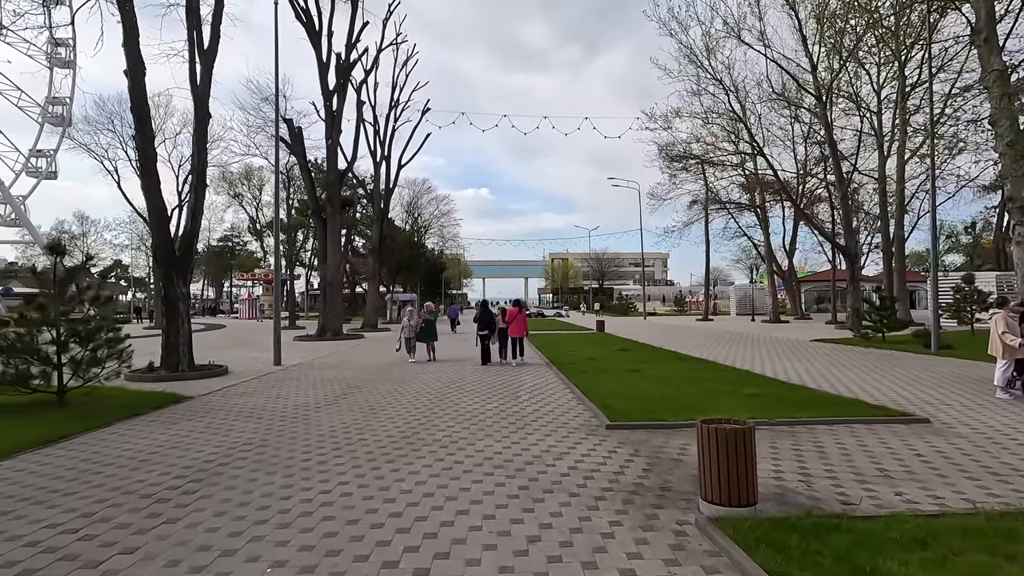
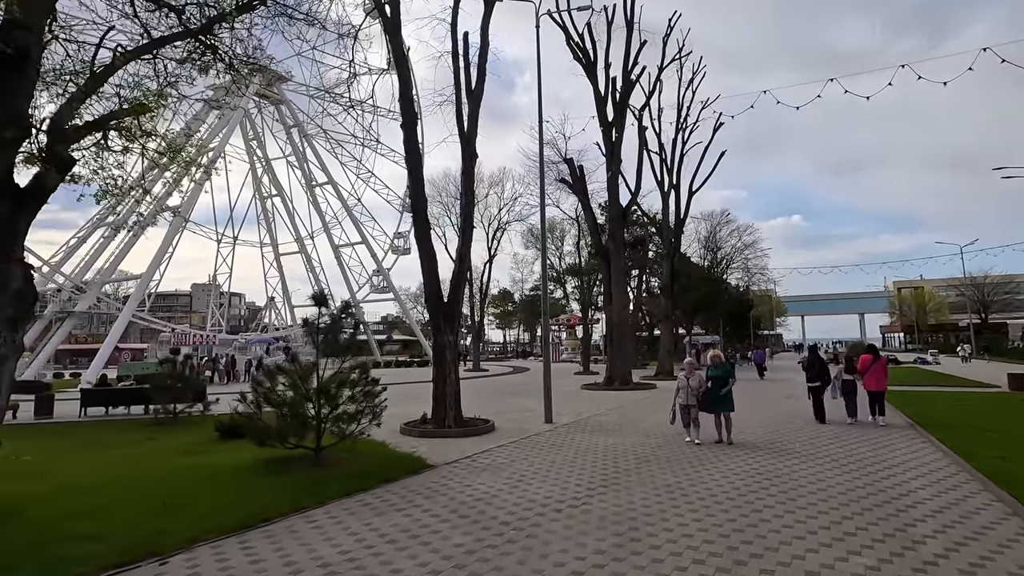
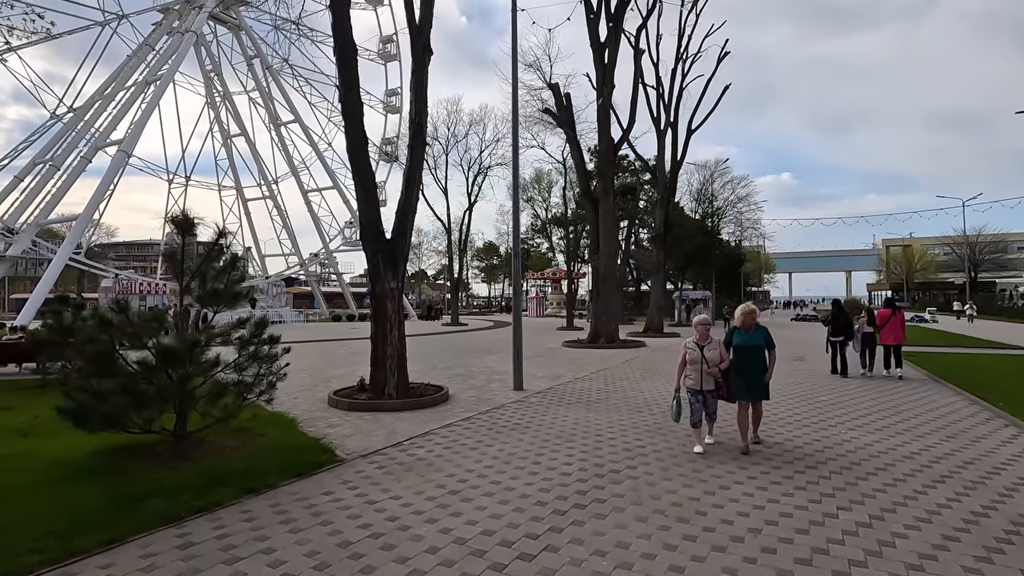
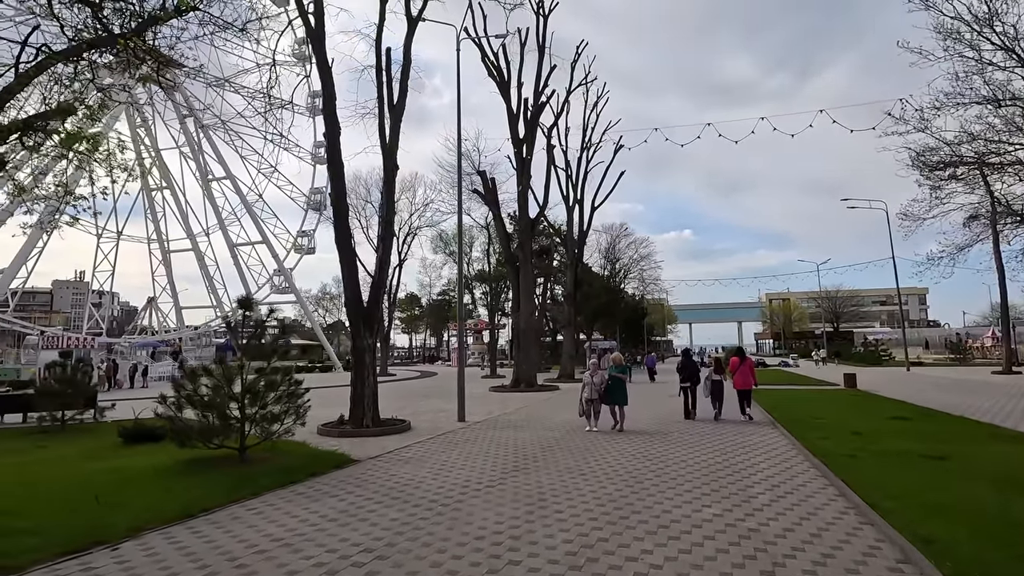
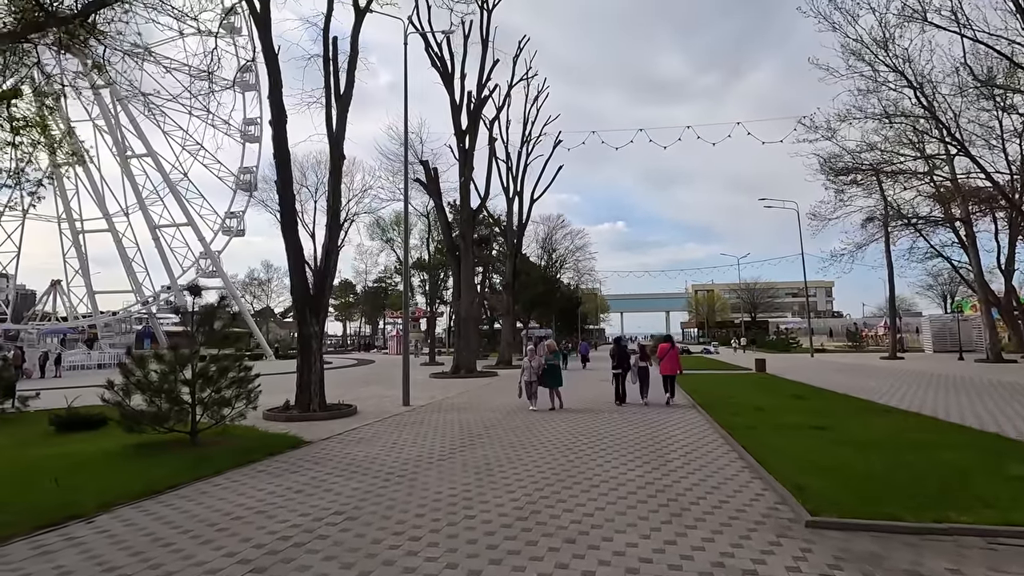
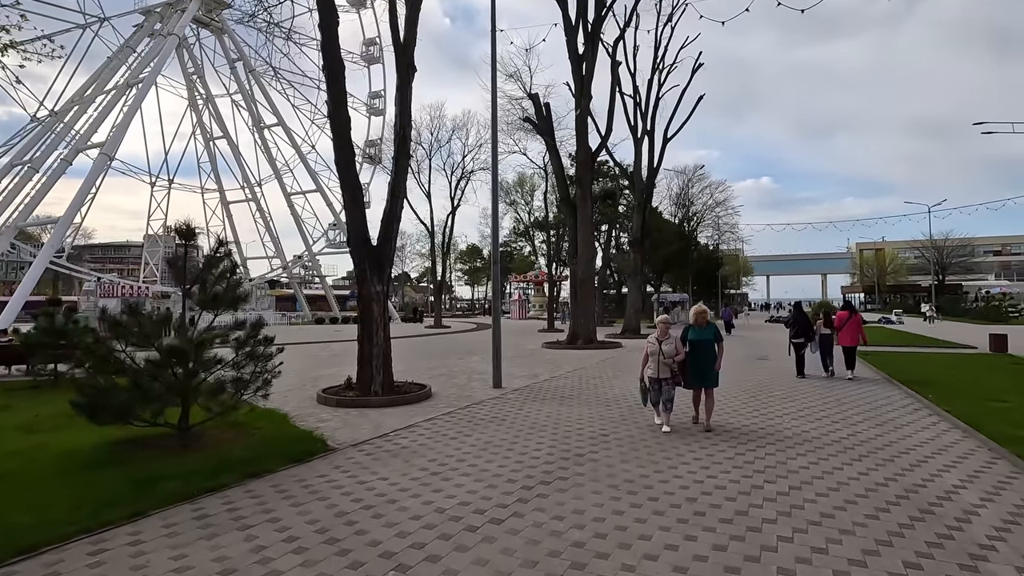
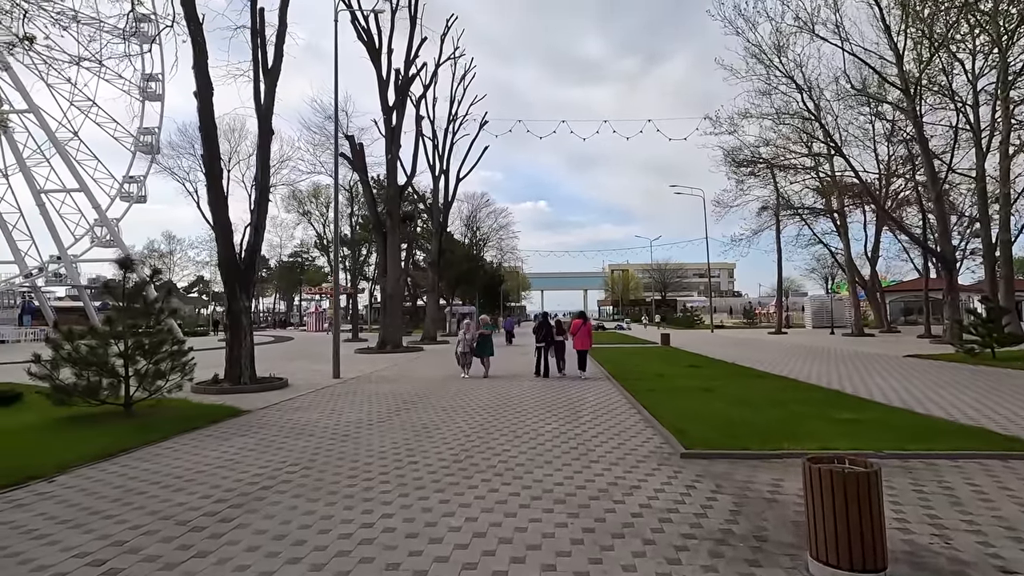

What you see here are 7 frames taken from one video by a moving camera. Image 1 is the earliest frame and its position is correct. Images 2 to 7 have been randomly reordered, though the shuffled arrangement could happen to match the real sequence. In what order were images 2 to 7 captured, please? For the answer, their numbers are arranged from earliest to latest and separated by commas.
7, 5, 4, 2, 6, 3
